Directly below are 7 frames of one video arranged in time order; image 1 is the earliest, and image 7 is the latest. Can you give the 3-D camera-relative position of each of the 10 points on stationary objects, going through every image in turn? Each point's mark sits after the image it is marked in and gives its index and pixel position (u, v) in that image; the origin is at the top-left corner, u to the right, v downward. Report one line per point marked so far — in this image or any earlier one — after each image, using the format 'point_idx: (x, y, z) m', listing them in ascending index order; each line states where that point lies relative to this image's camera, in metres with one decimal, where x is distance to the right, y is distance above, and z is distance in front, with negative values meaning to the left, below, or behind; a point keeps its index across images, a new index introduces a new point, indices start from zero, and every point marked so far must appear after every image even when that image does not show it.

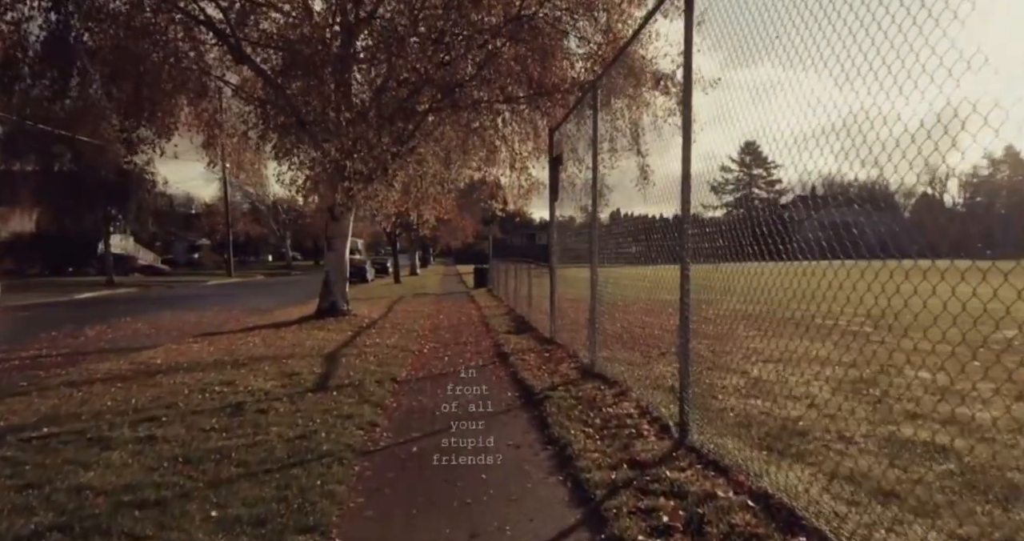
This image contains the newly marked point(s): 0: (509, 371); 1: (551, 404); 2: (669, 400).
0: (0.0, -1.4, +8.3) m
1: (+0.4, -1.3, +6.0) m
2: (+1.4, -1.2, +5.6) m
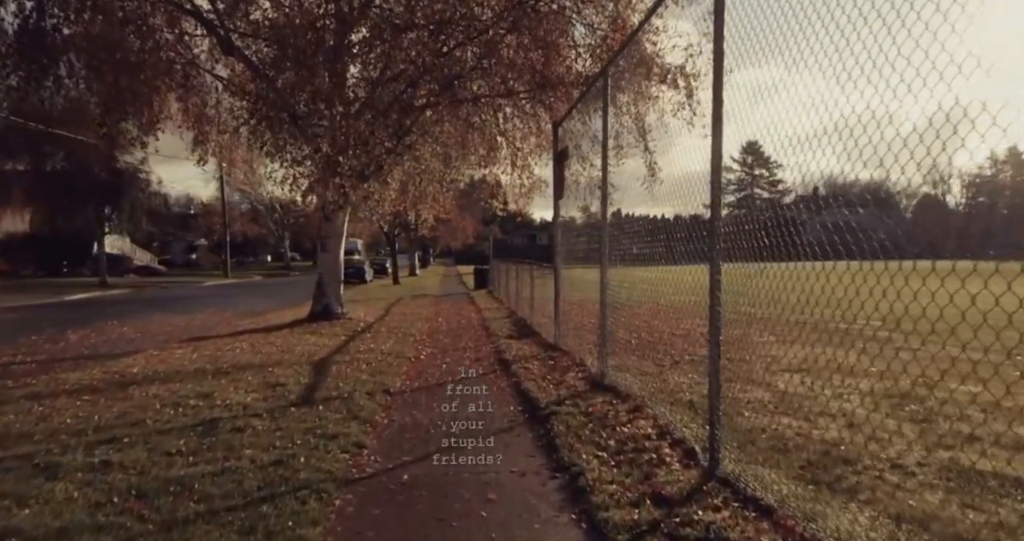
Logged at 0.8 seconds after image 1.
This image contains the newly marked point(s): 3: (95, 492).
0: (0.0, -1.4, +7.7) m
1: (+0.4, -1.3, +5.4) m
2: (+1.5, -1.2, +5.0) m
3: (-2.6, -1.4, +3.8) m
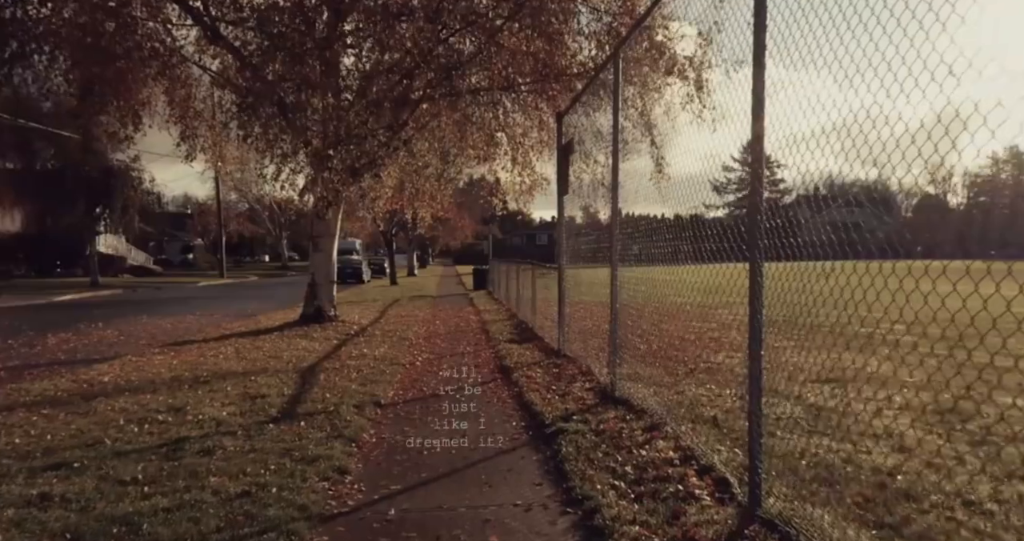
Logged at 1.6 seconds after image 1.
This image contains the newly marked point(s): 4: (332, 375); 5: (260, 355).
0: (0.0, -1.4, +7.1) m
1: (+0.4, -1.3, +4.8) m
2: (+1.5, -1.2, +4.4) m
3: (-2.5, -1.4, +3.2) m
4: (-2.3, -1.3, +7.9) m
5: (-3.9, -1.3, +9.4) m
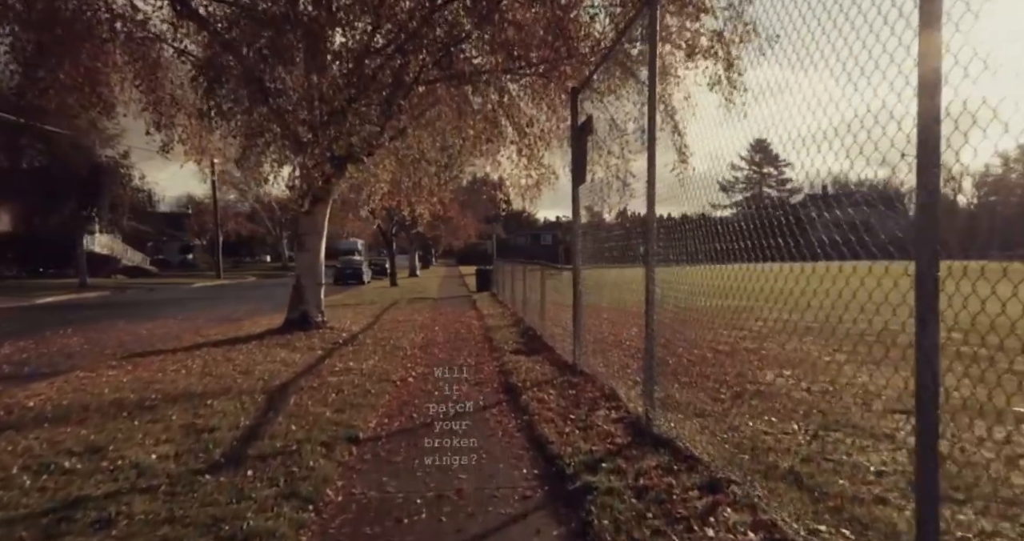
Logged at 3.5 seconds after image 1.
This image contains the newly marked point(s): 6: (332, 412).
0: (+0.1, -1.4, +5.8) m
1: (+0.5, -1.4, +3.5) m
2: (+1.5, -1.2, +3.1) m
3: (-2.5, -1.4, +1.9) m
4: (-2.2, -1.4, +6.7) m
5: (-3.8, -1.3, +8.2) m
6: (-1.8, -1.4, +6.0) m
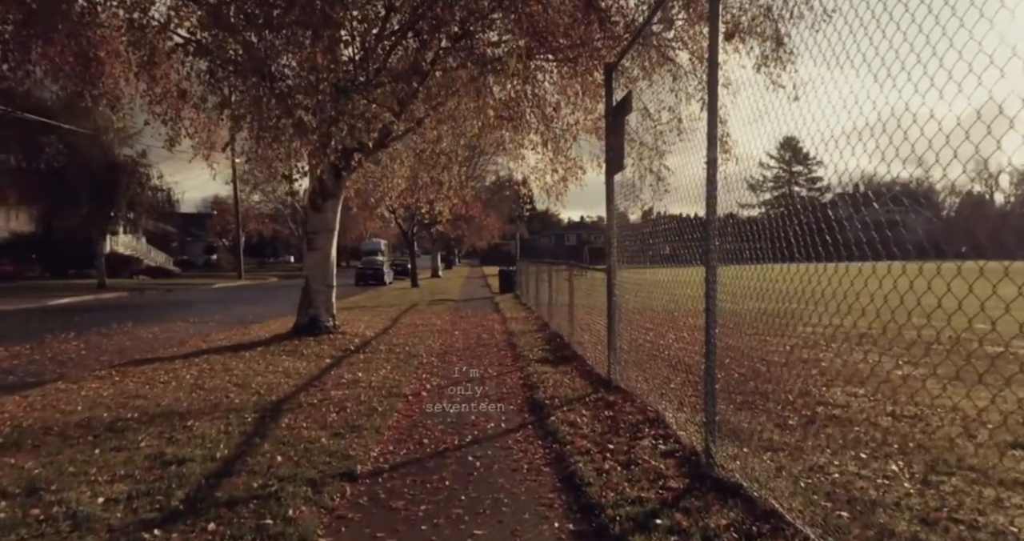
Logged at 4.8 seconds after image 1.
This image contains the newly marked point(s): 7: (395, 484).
0: (+0.3, -1.4, +4.9) m
1: (+0.6, -1.4, +2.6) m
2: (+1.6, -1.2, +2.1) m
3: (-2.4, -1.4, +1.1) m
4: (-2.0, -1.4, +5.8) m
5: (-3.5, -1.3, +7.4) m
6: (-1.5, -1.4, +5.2) m
7: (-0.8, -1.5, +4.2) m
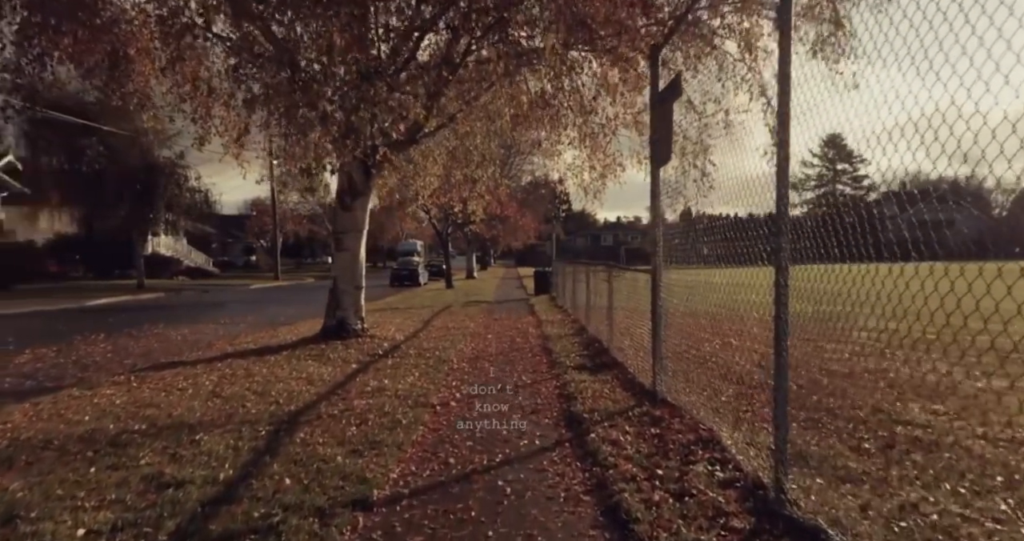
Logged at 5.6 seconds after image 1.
0: (+0.5, -1.4, +4.3) m
1: (+0.7, -1.4, +2.0) m
2: (+1.7, -1.3, +1.5) m
3: (-2.4, -1.4, +0.7) m
4: (-1.7, -1.4, +5.4) m
5: (-3.1, -1.3, +7.0) m
6: (-1.3, -1.4, +4.7) m
7: (-0.6, -1.5, +3.7) m
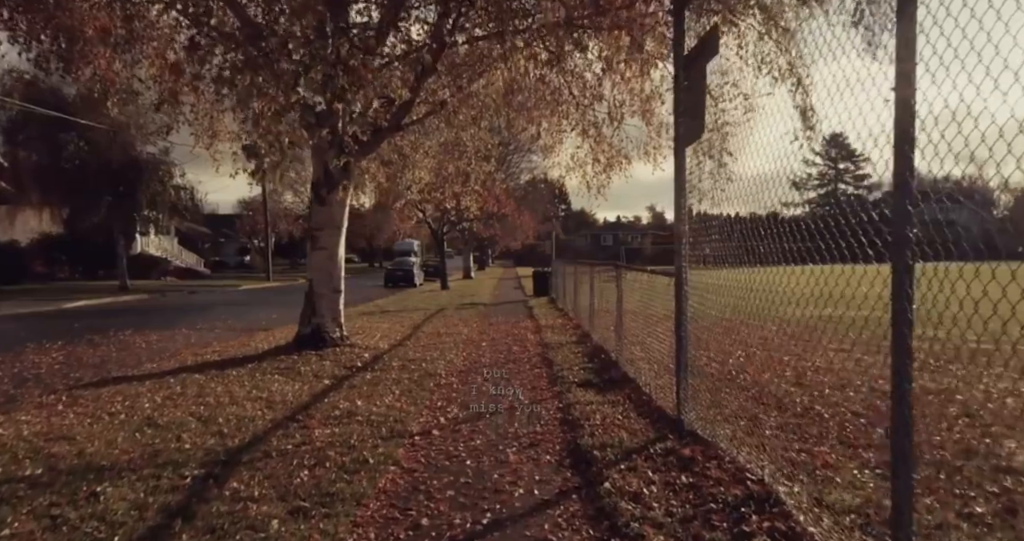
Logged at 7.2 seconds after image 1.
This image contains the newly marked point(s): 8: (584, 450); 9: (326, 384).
0: (+0.5, -1.5, +3.2) m
1: (+0.7, -1.4, +0.9) m
2: (+1.7, -1.3, +0.4) m
3: (-2.4, -1.4, -0.4) m
4: (-1.7, -1.4, +4.2) m
5: (-3.1, -1.4, +5.9) m
6: (-1.3, -1.4, +3.6) m
7: (-0.6, -1.5, +2.6) m
8: (+0.6, -1.4, +5.0) m
9: (-2.2, -1.4, +7.5) m
